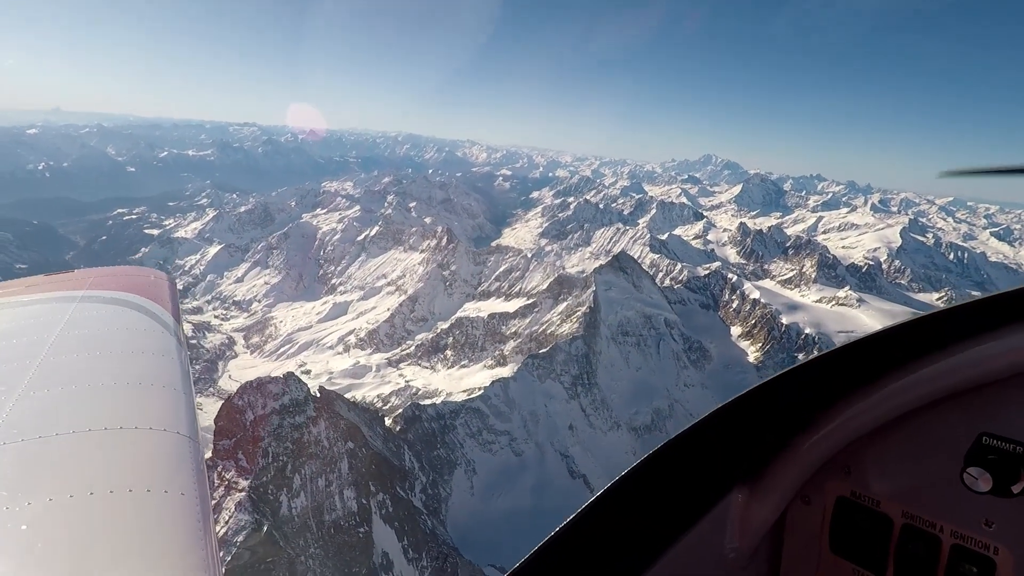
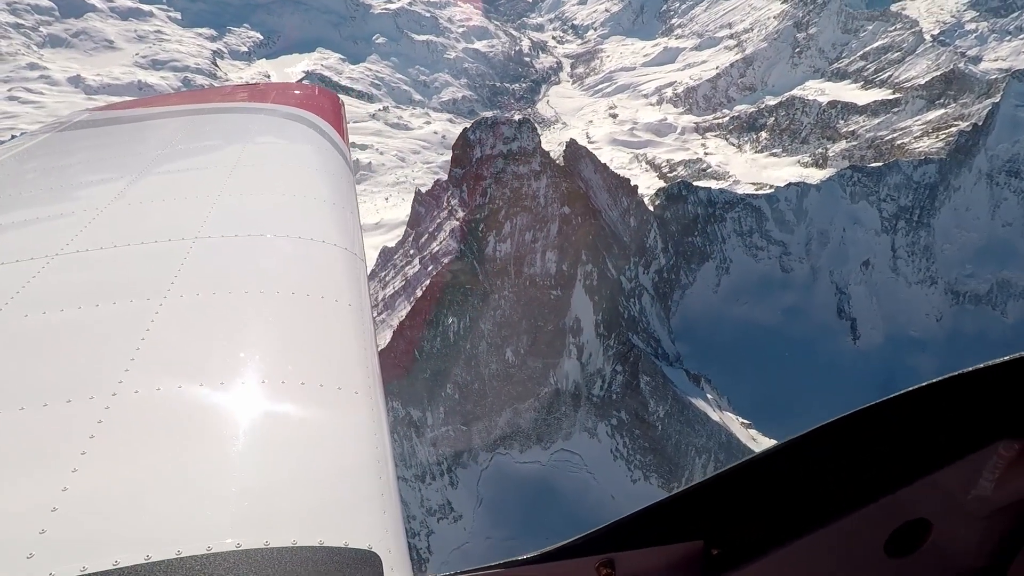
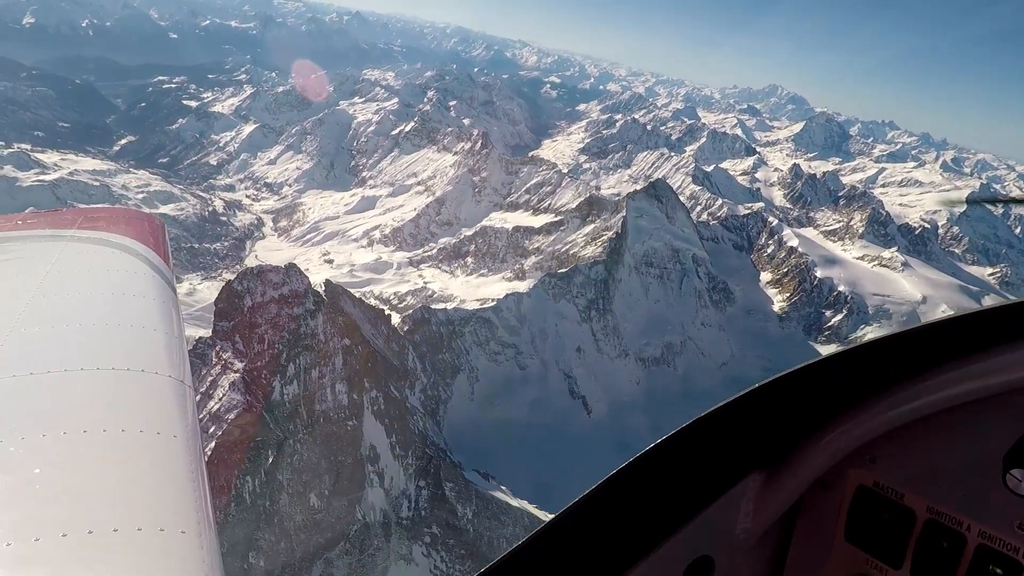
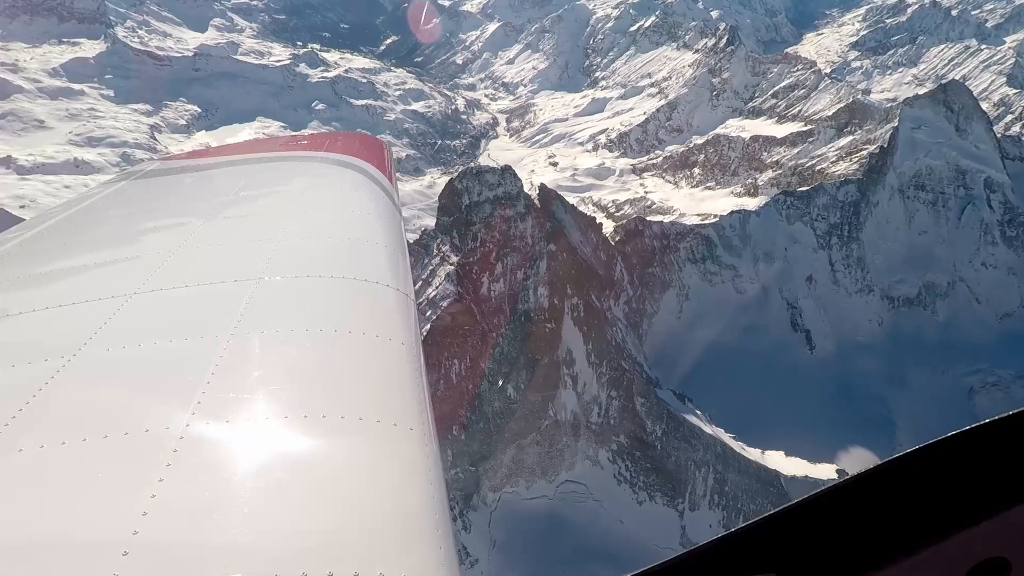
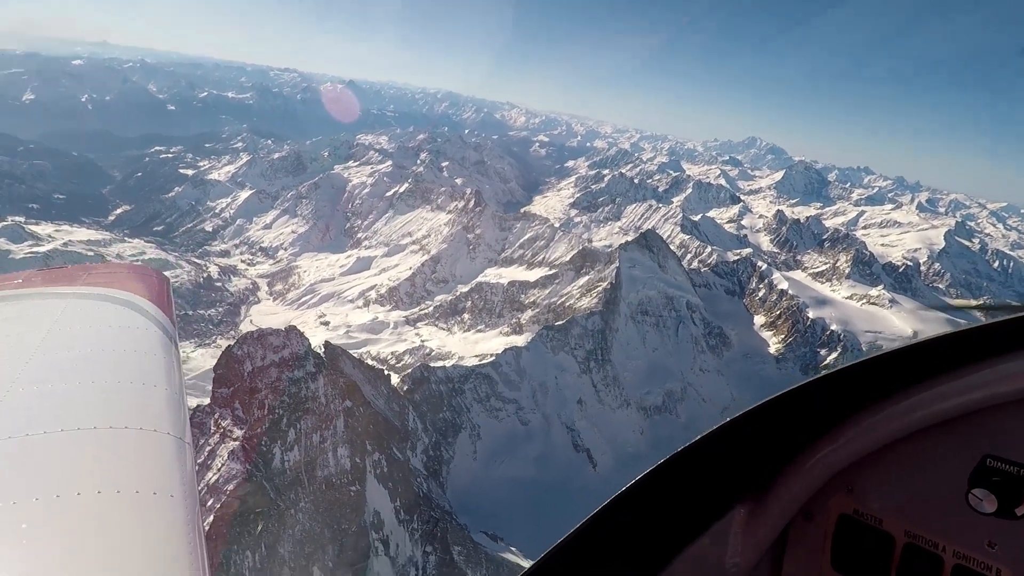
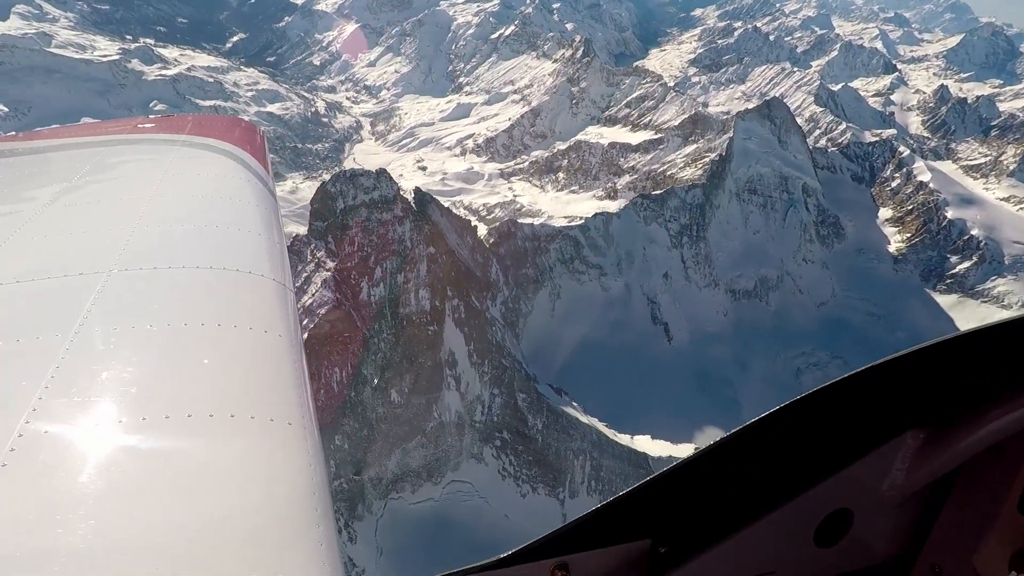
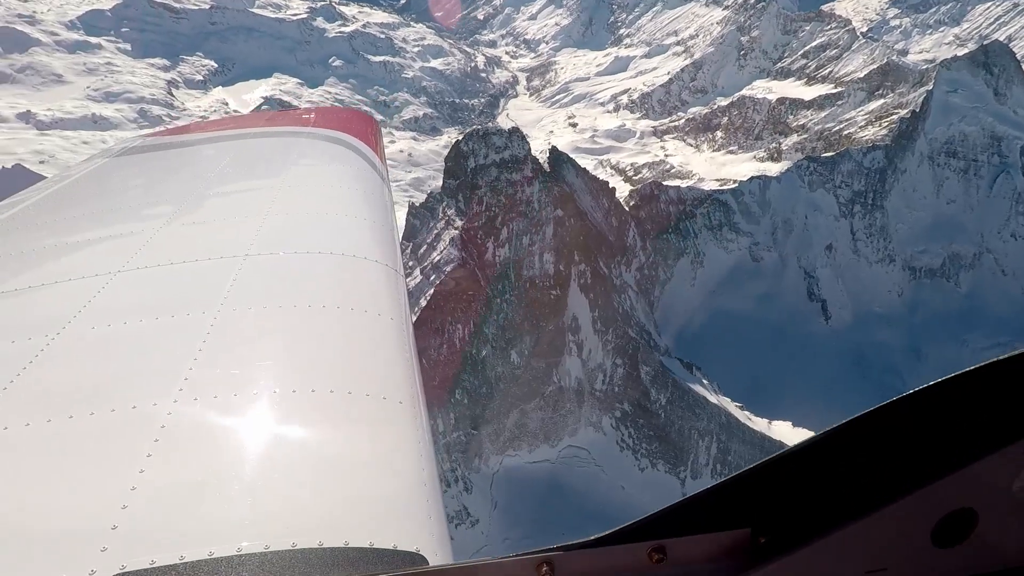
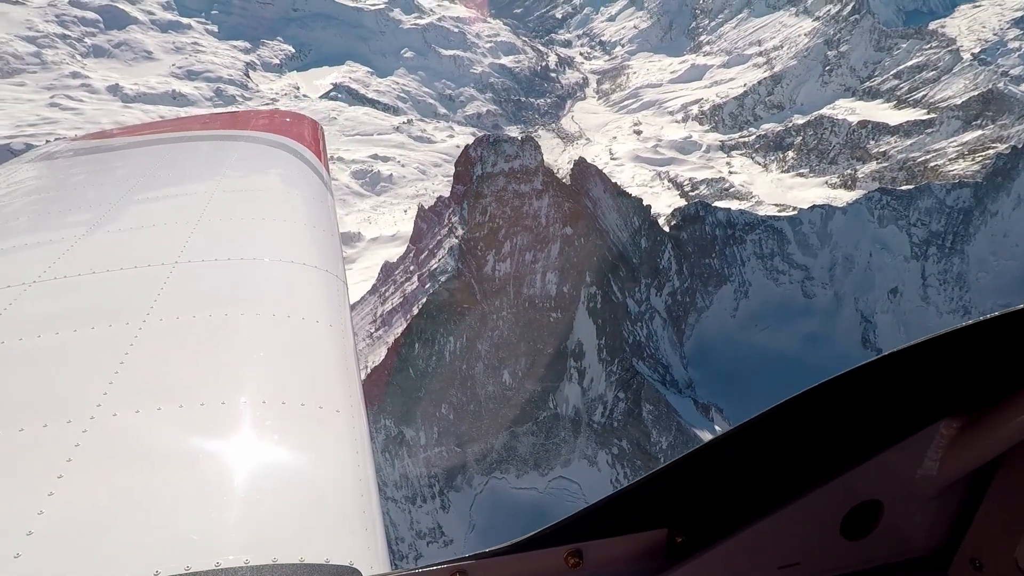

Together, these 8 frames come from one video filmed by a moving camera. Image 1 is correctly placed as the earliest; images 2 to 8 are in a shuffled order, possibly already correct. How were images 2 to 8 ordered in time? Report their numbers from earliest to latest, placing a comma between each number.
5, 3, 6, 4, 7, 2, 8
